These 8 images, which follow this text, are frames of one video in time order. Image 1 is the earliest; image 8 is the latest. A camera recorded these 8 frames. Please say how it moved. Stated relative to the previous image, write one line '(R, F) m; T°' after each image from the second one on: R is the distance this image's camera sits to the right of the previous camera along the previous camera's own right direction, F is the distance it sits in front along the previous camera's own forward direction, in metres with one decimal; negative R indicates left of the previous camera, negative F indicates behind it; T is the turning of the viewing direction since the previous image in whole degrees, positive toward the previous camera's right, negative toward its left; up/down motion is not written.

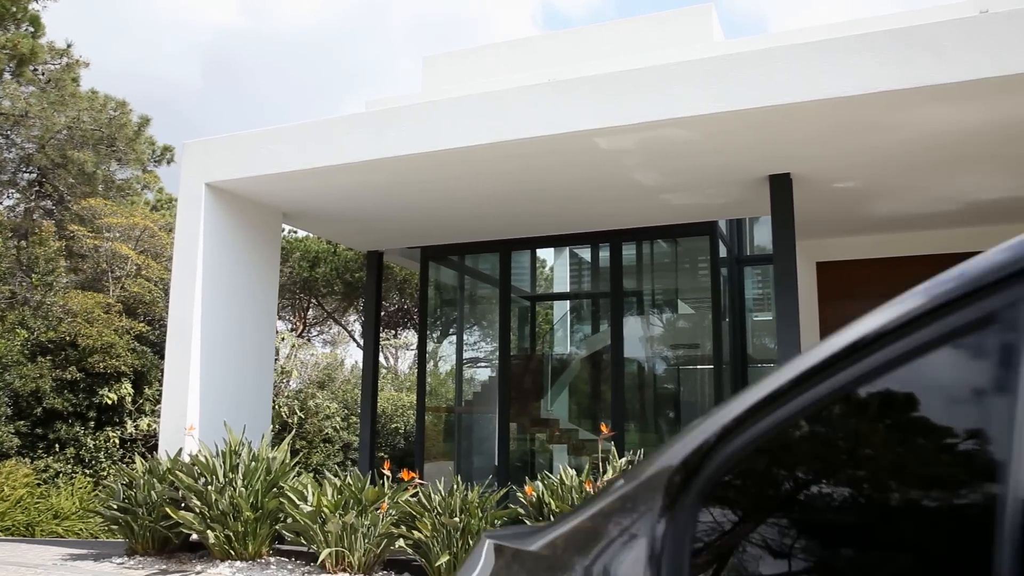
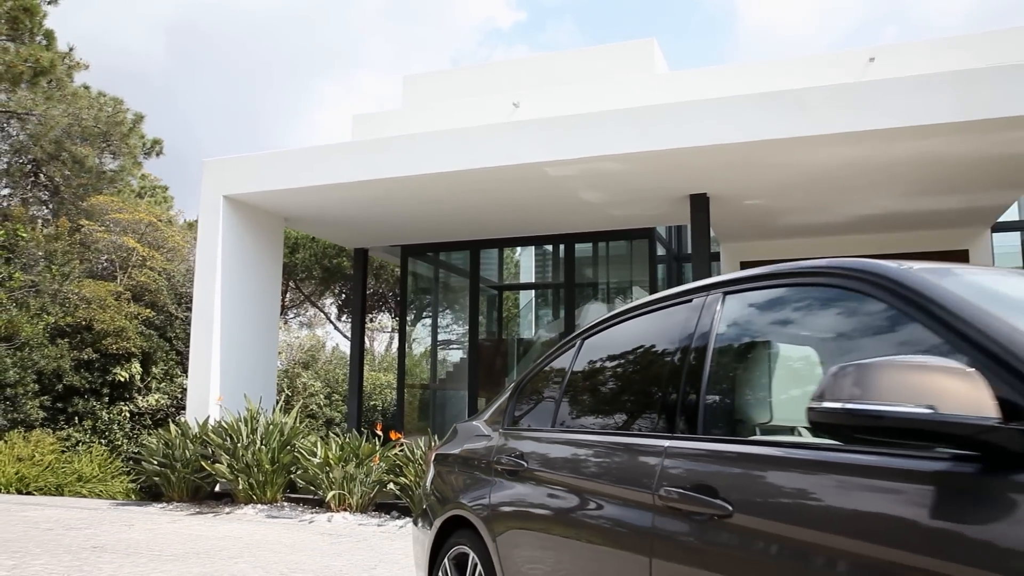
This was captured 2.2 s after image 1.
(+0.1, -1.6) m; +2°
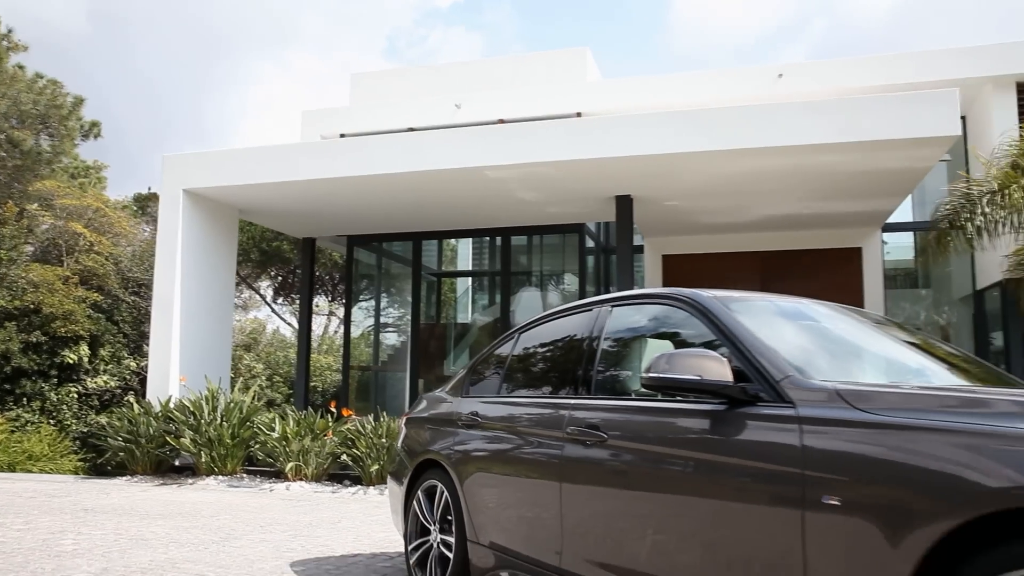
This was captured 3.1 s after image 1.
(-0.1, -0.9) m; +4°
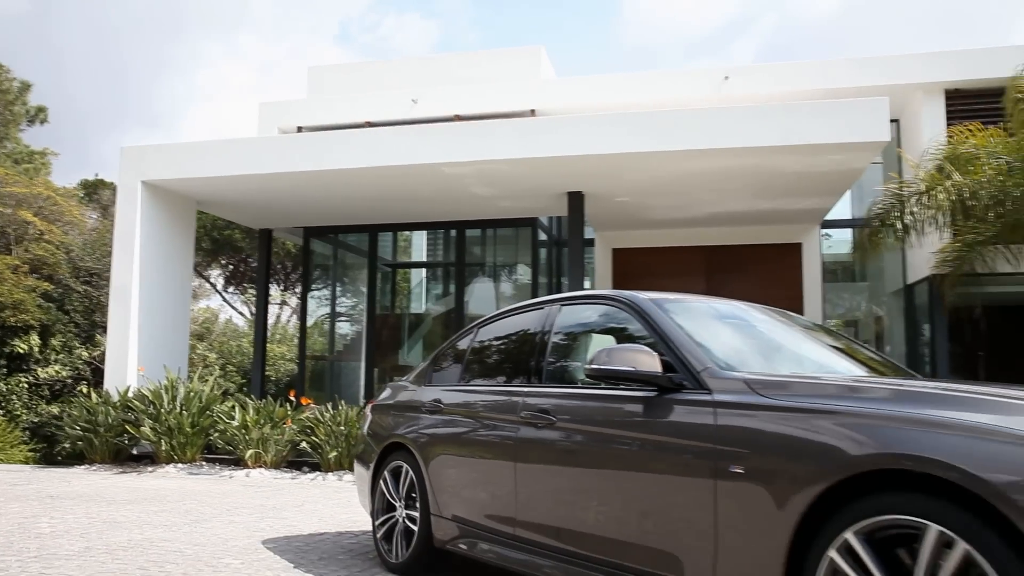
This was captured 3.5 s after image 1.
(0.0, -0.3) m; +3°
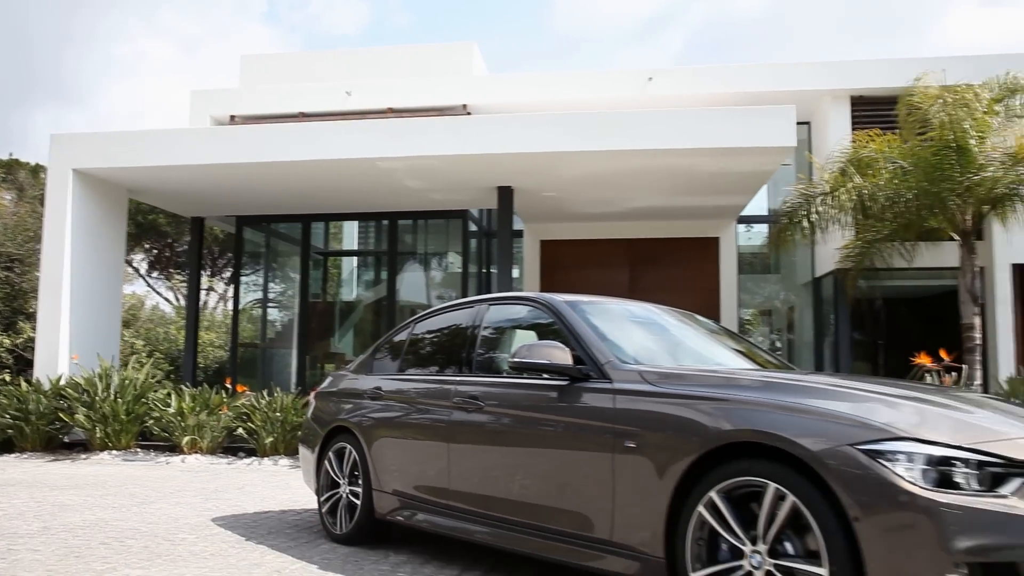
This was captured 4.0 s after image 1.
(0.0, -0.4) m; +5°
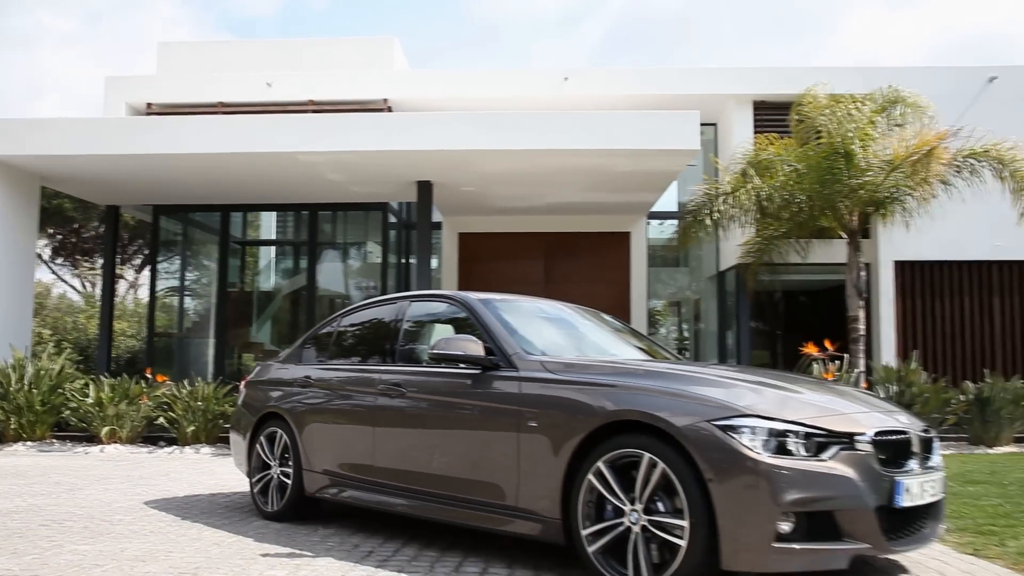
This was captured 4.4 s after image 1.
(0.0, -0.4) m; +5°
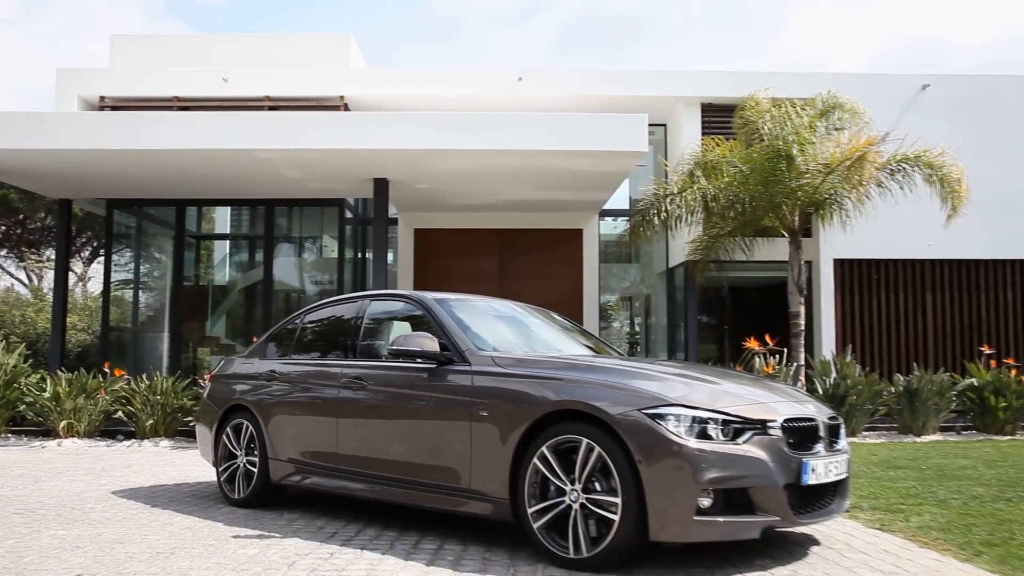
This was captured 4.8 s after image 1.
(0.0, -0.3) m; +3°
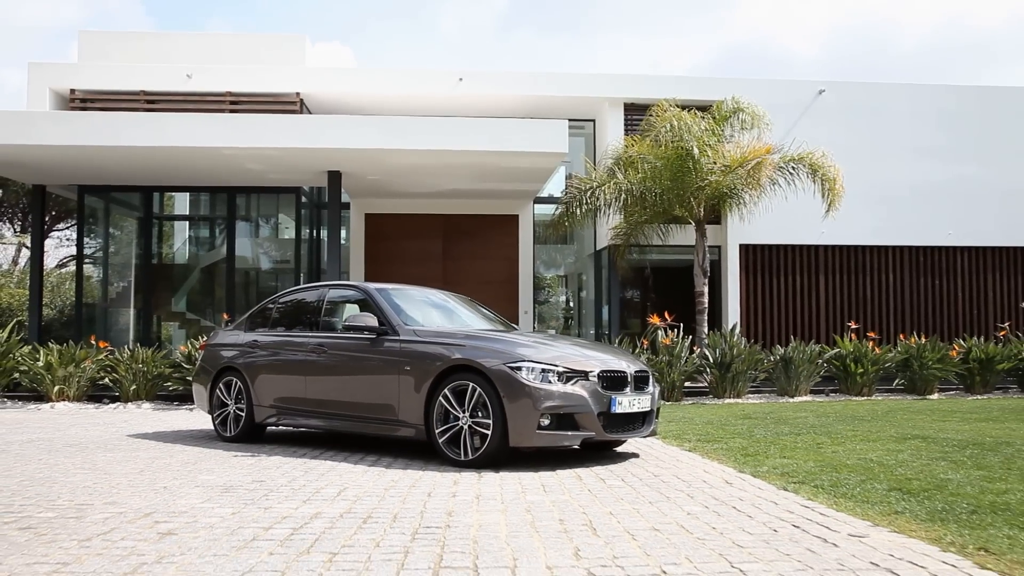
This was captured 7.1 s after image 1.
(+0.2, -1.5) m; +3°
